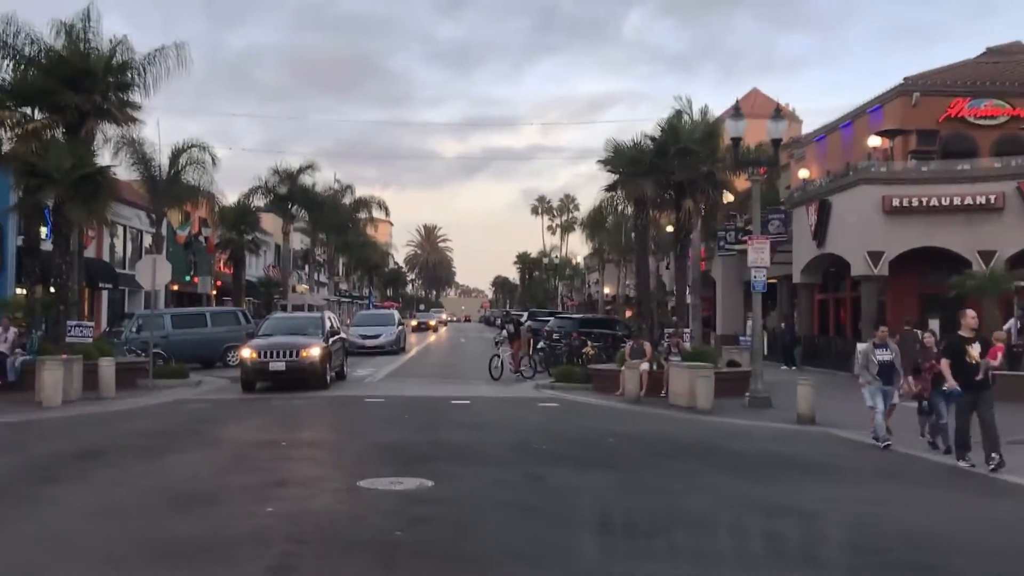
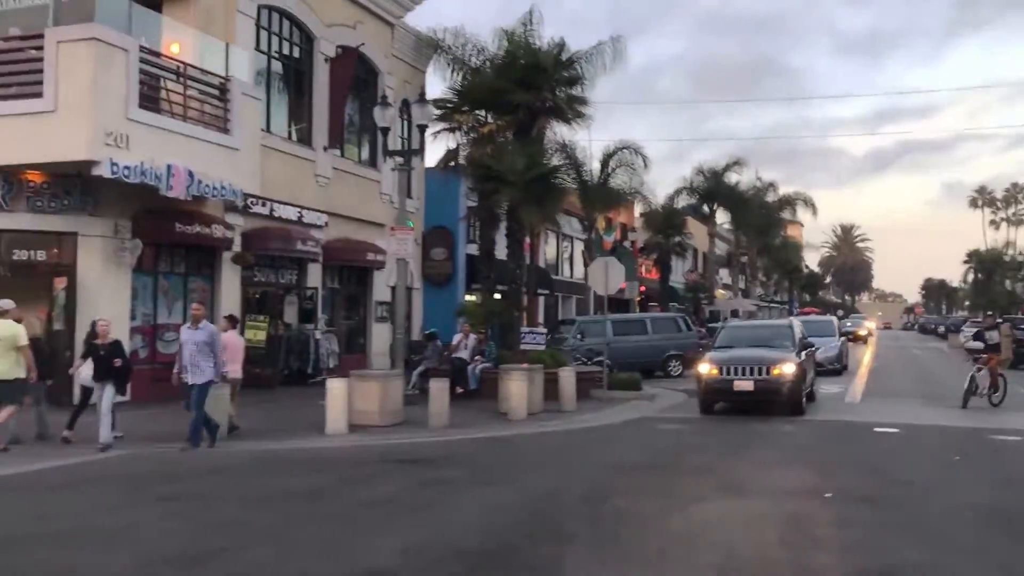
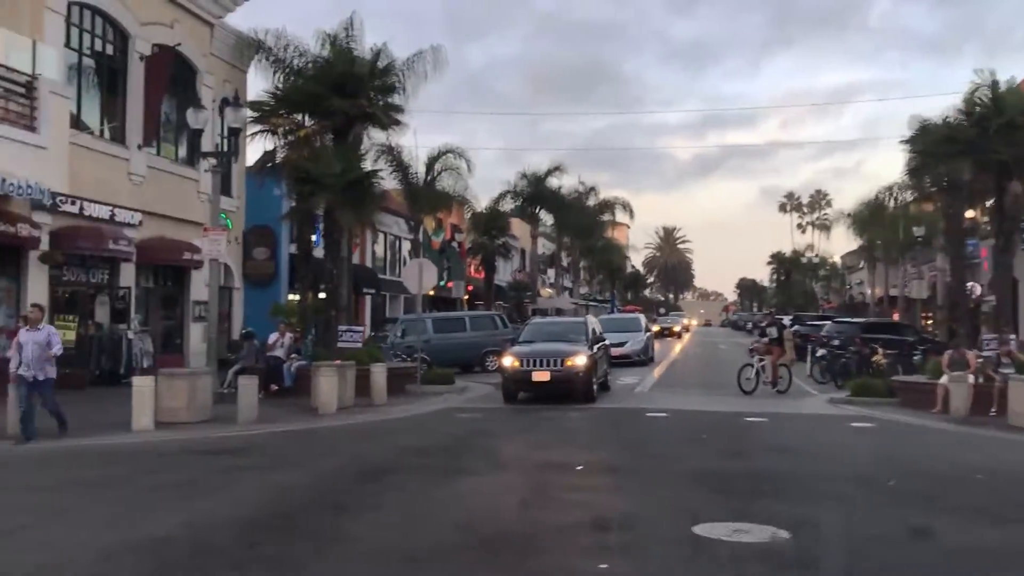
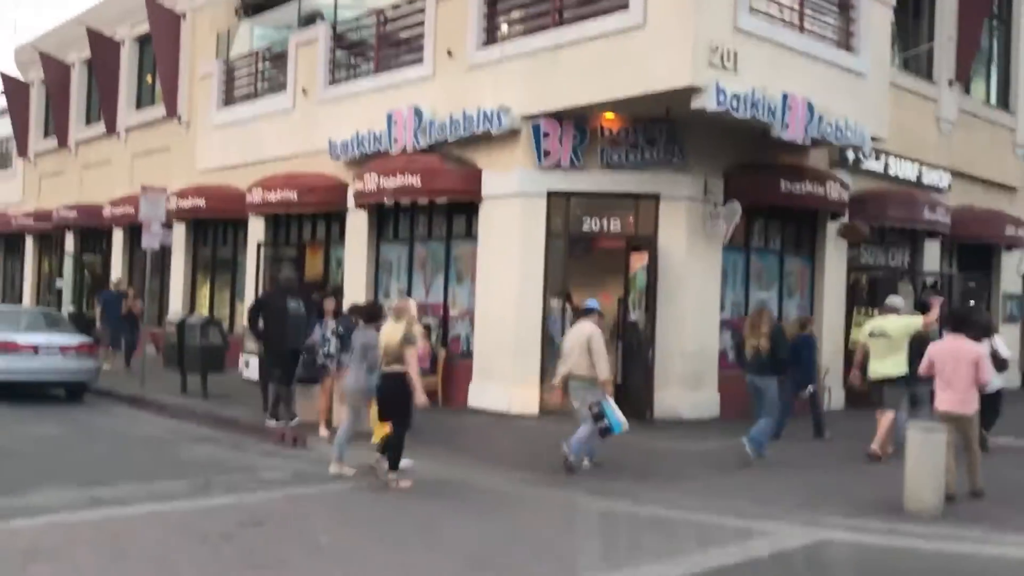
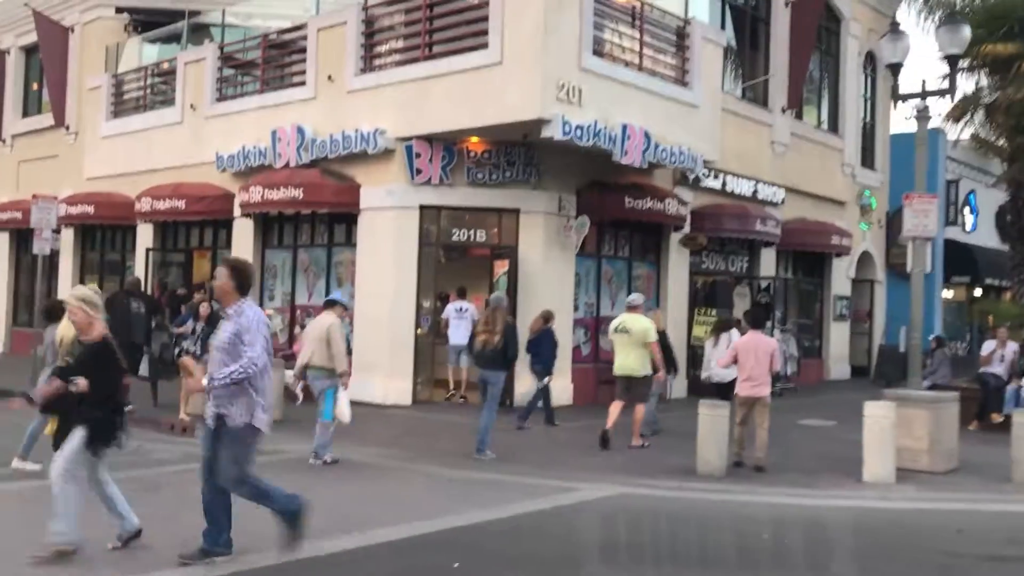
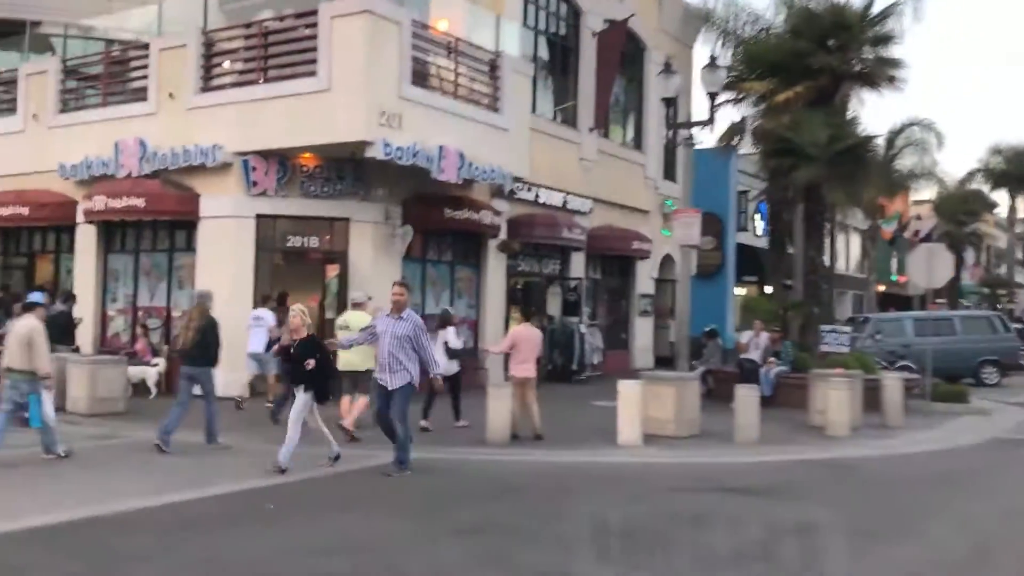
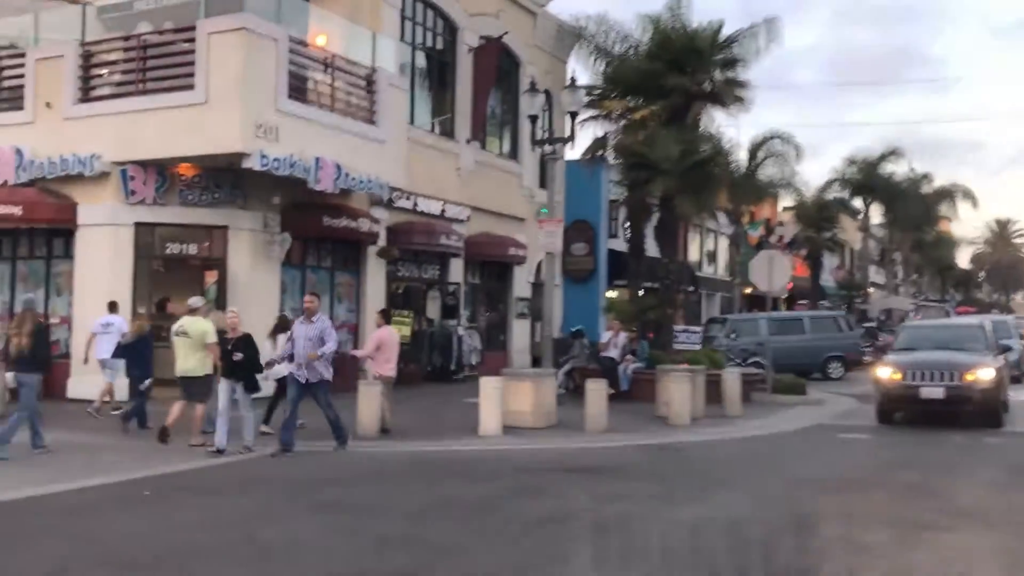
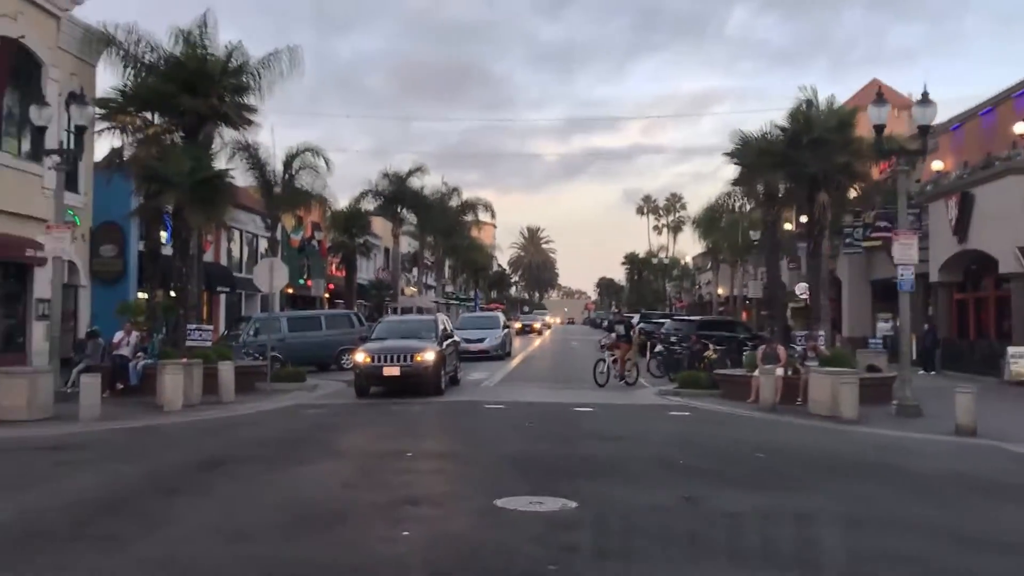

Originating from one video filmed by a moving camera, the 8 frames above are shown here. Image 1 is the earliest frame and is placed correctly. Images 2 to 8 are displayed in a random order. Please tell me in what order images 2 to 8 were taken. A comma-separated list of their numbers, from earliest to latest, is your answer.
8, 3, 2, 7, 6, 5, 4
